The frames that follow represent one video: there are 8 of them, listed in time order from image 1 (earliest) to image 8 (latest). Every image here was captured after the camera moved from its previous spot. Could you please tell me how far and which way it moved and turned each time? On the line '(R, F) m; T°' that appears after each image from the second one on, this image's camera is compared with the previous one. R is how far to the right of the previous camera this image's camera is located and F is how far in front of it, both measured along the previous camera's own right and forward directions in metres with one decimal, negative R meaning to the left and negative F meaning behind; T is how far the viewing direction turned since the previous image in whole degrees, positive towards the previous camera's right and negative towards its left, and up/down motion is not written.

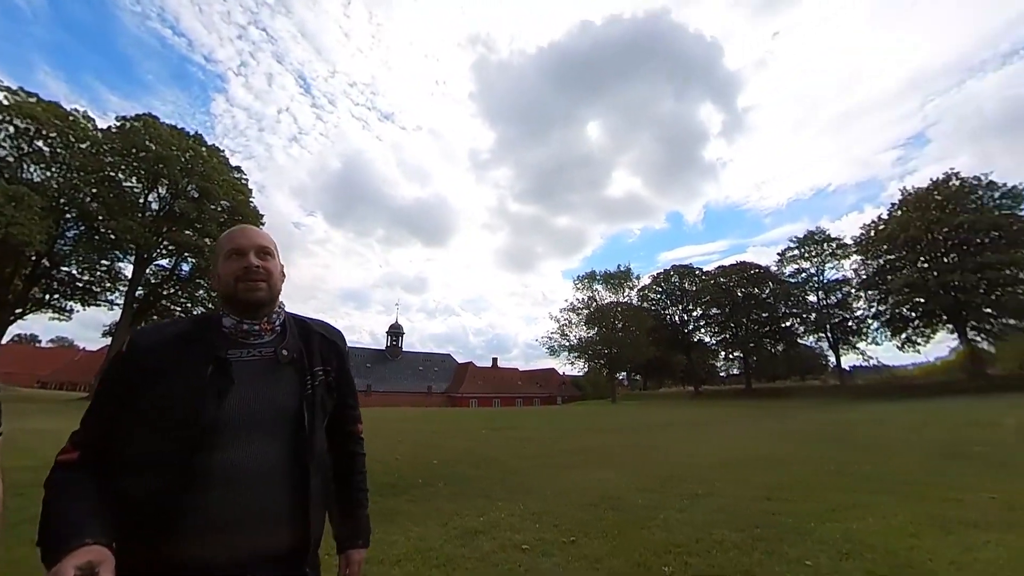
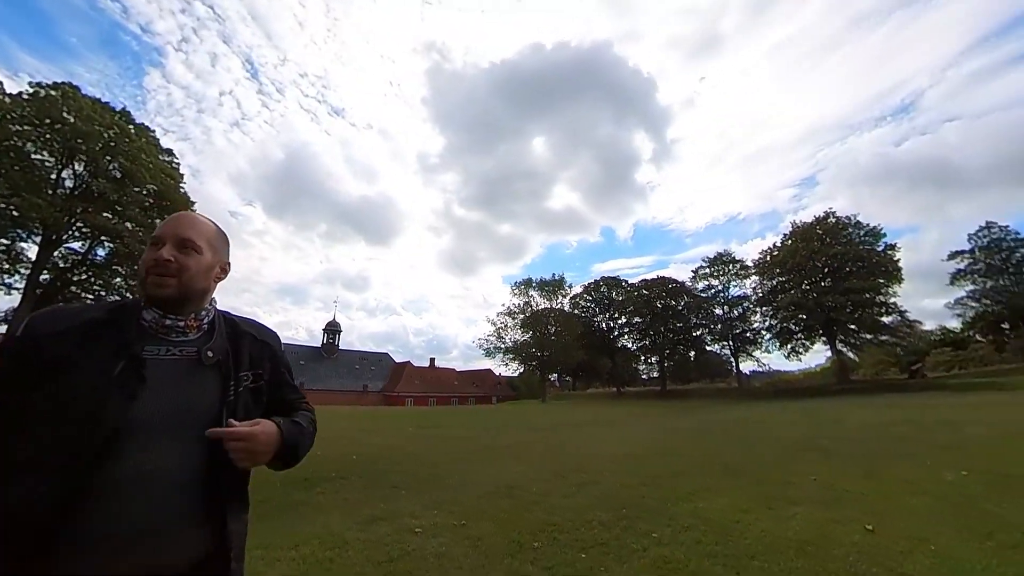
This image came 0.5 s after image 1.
(+1.5, -1.0) m; +6°
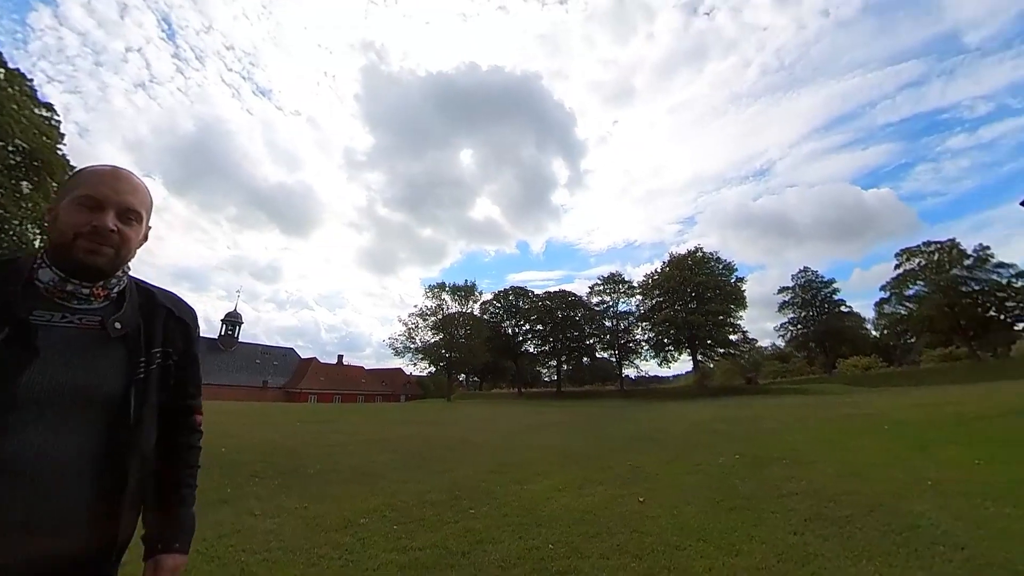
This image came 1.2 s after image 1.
(+2.7, -1.4) m; +8°
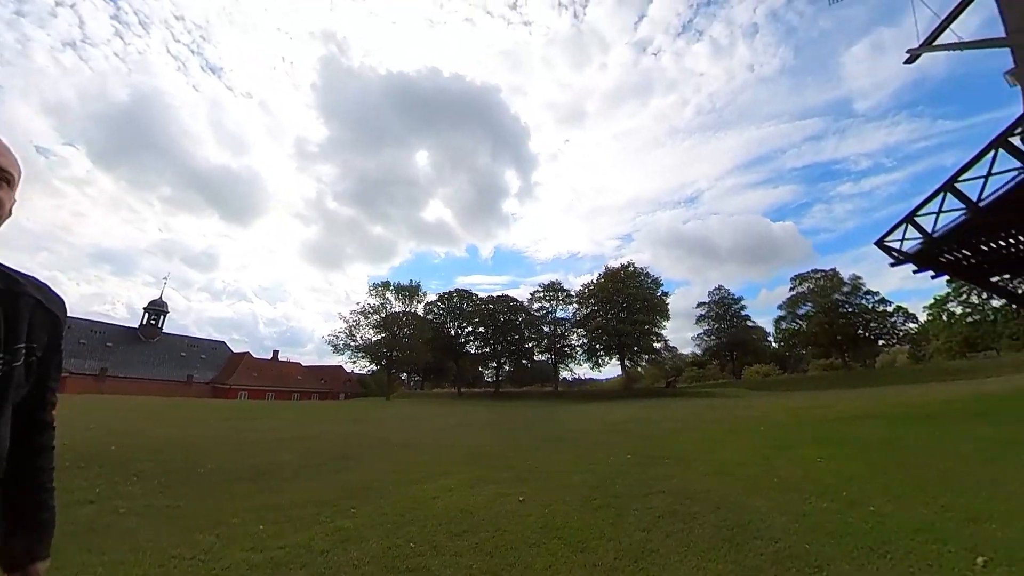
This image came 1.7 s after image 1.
(+2.2, -0.3) m; +4°
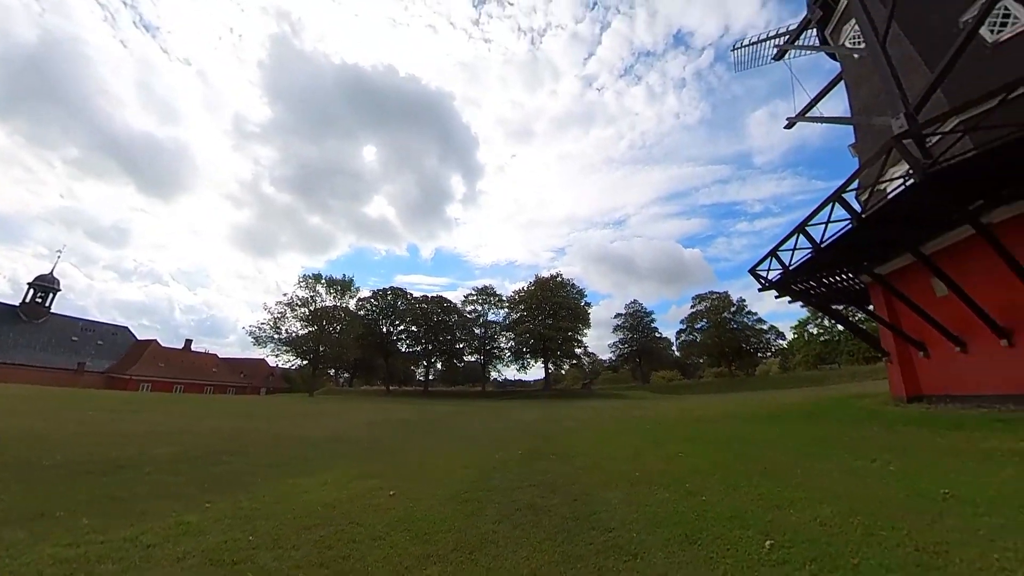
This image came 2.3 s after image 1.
(+2.3, -0.2) m; +6°
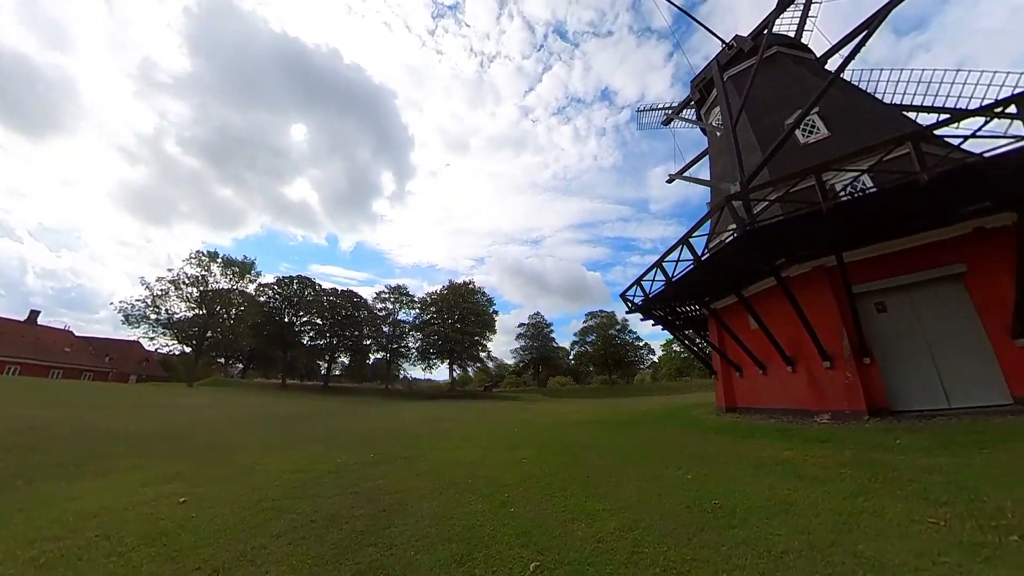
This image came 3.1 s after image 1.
(+2.9, +0.3) m; +7°
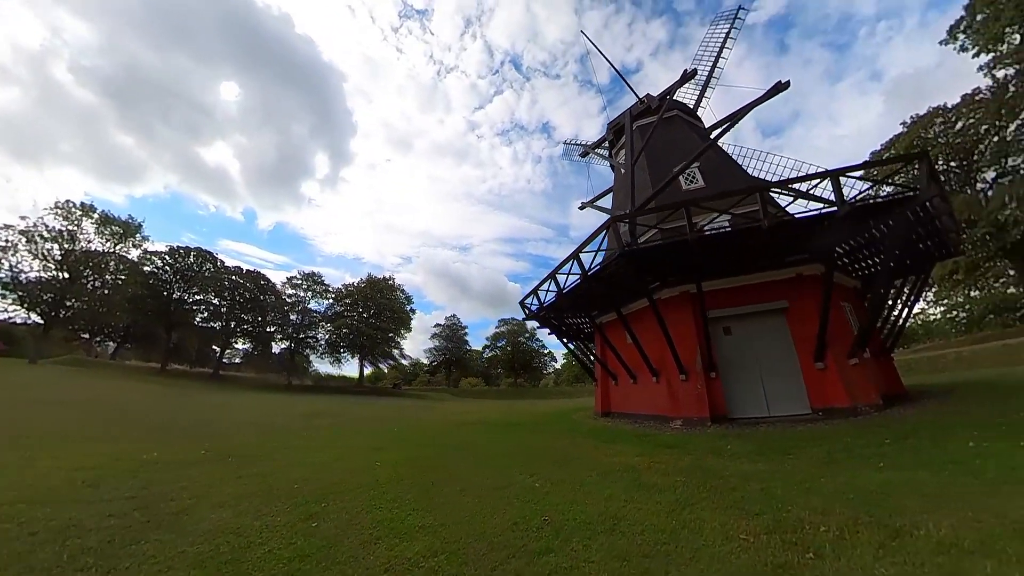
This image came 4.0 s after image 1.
(+1.0, +0.4) m; +9°
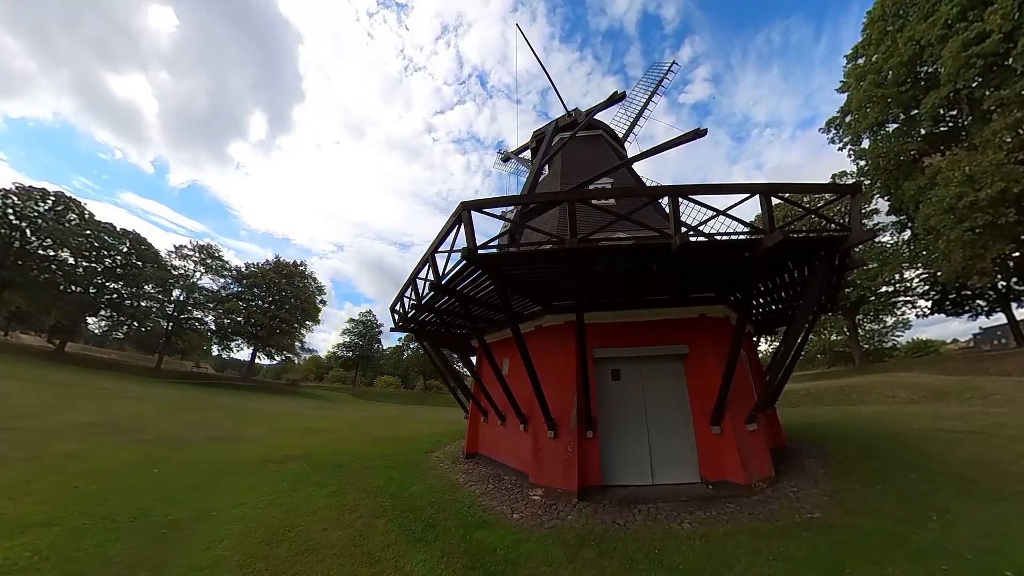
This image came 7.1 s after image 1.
(+0.9, +1.0) m; +9°
